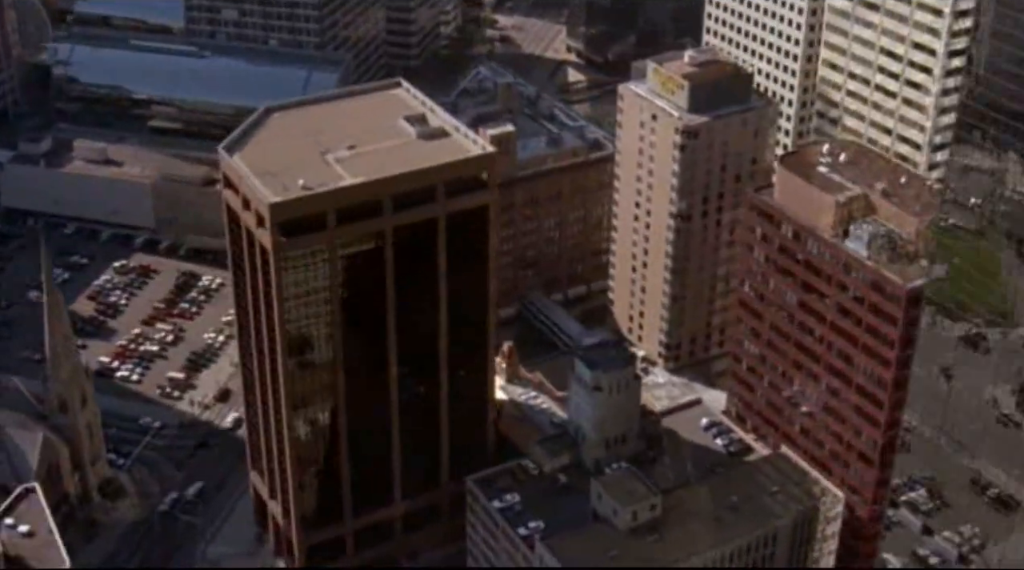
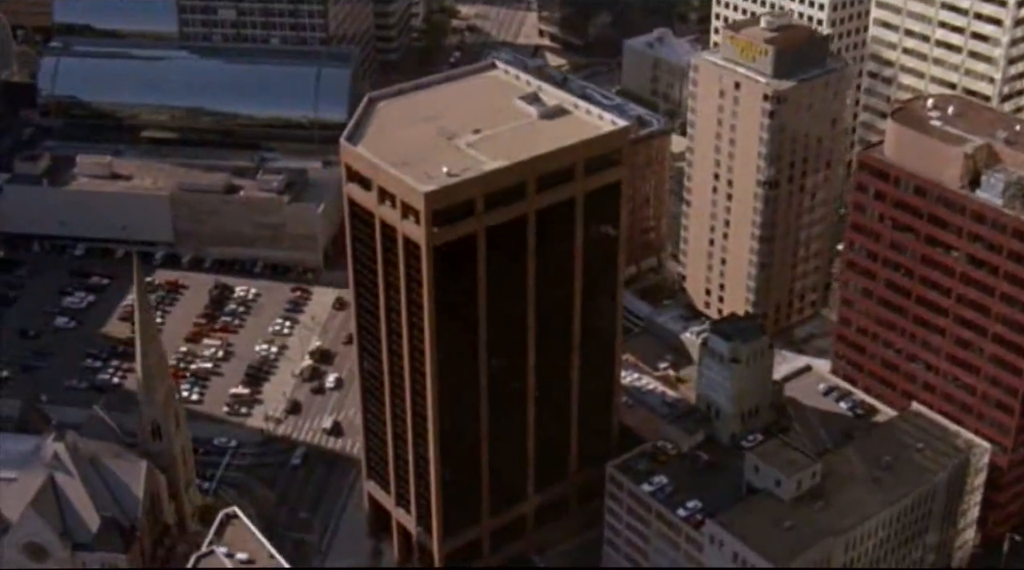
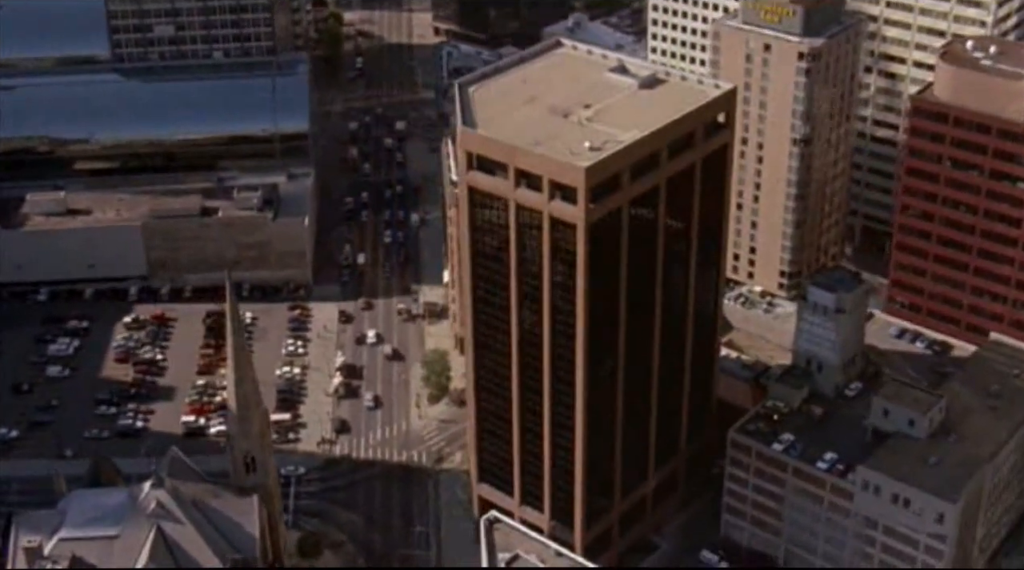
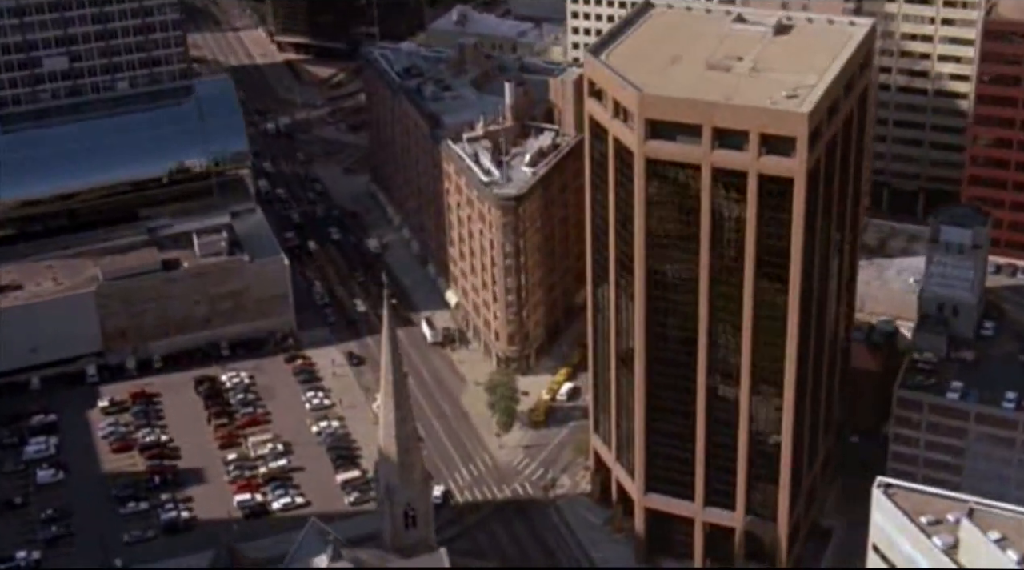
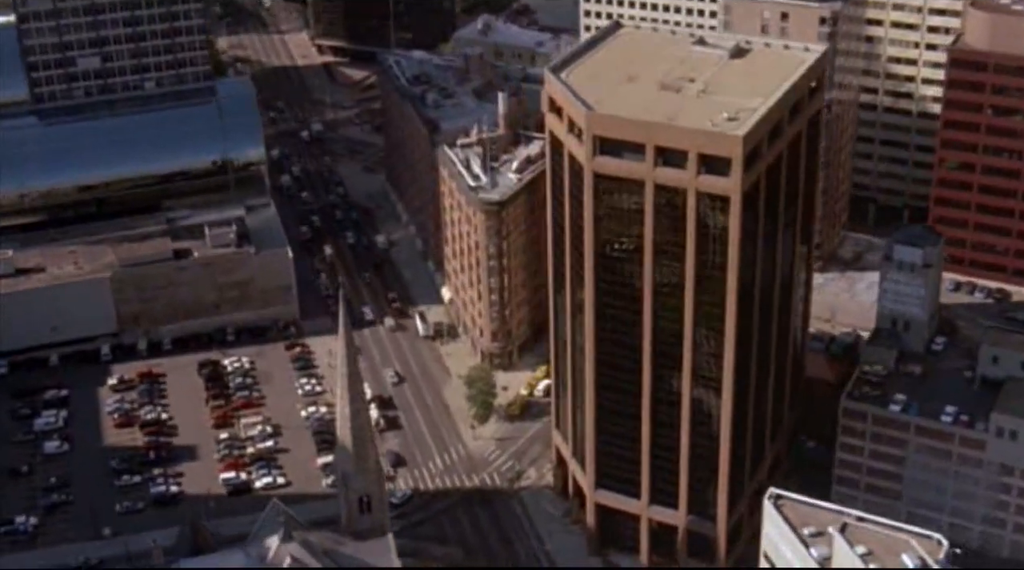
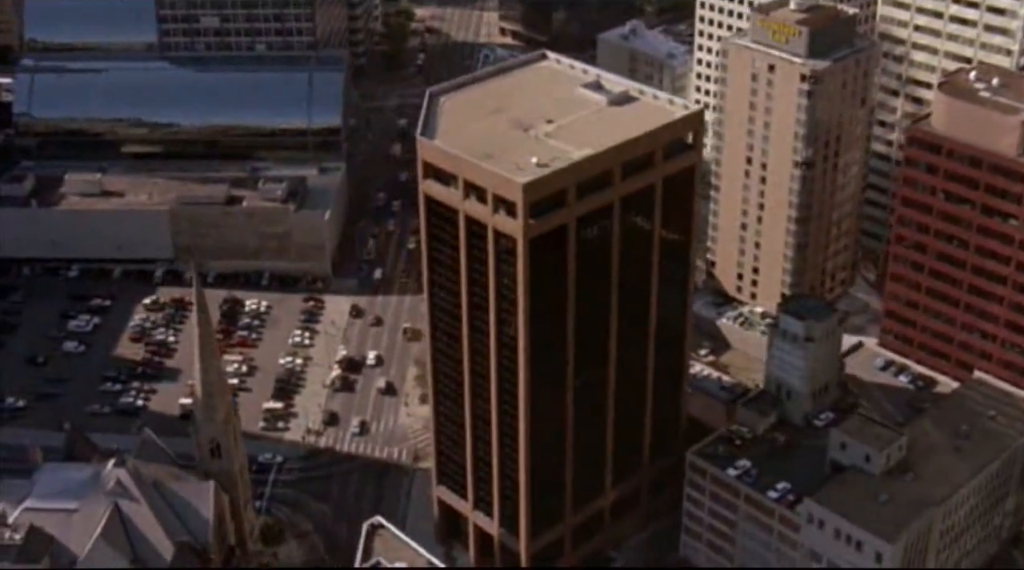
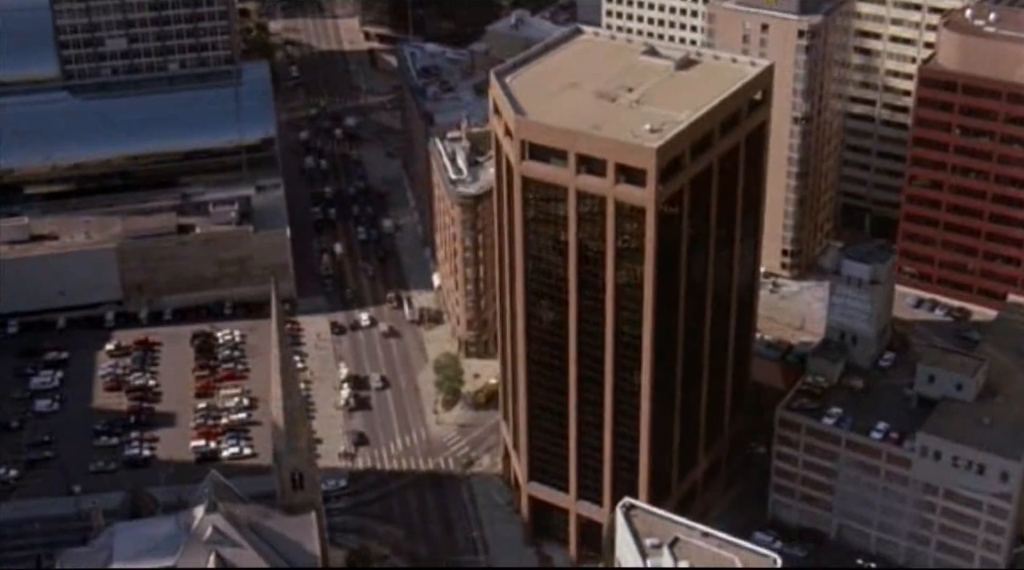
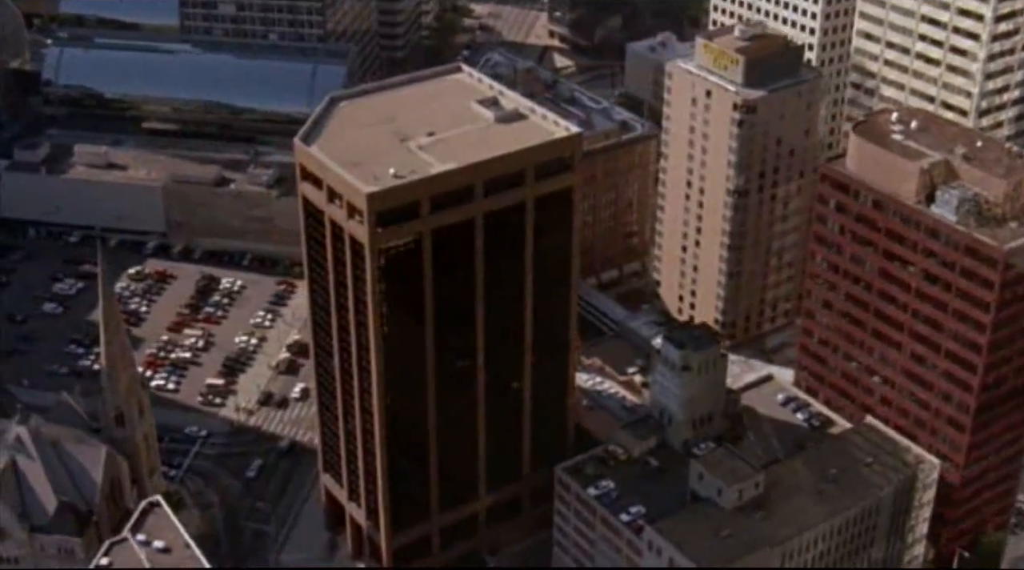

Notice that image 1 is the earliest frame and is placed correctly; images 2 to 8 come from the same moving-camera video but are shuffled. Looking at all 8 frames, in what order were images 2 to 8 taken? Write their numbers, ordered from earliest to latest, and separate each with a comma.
8, 2, 6, 3, 7, 5, 4
